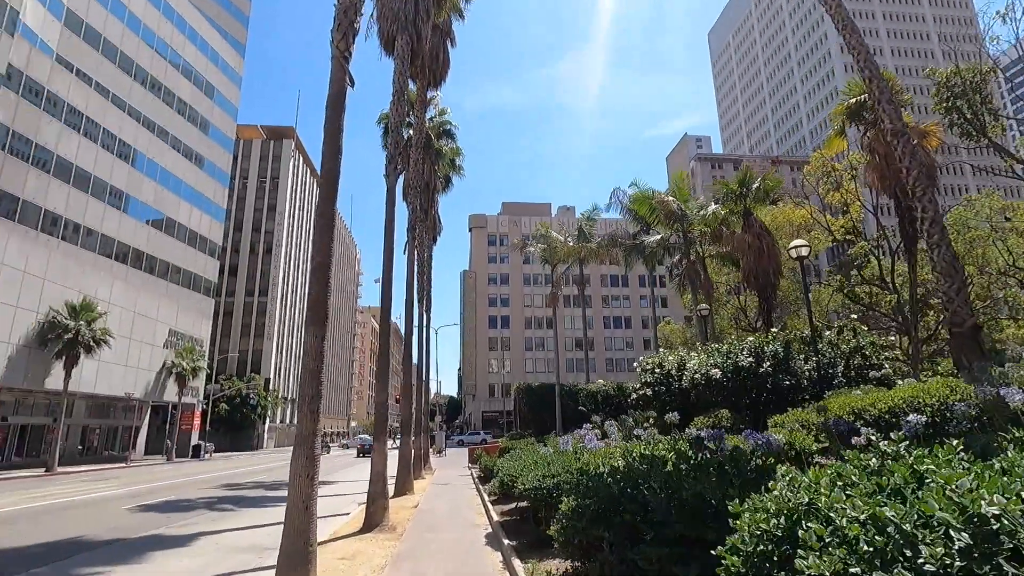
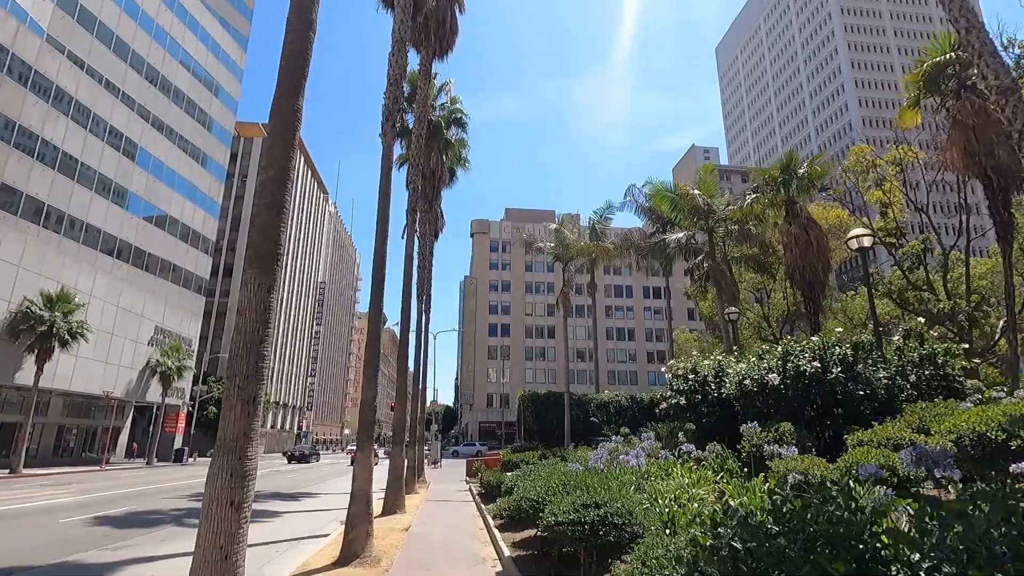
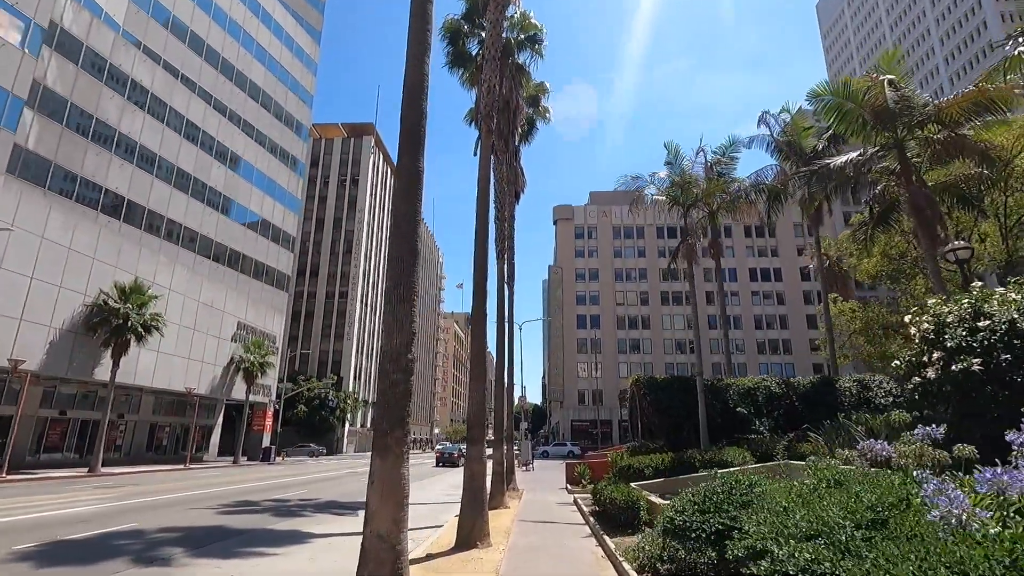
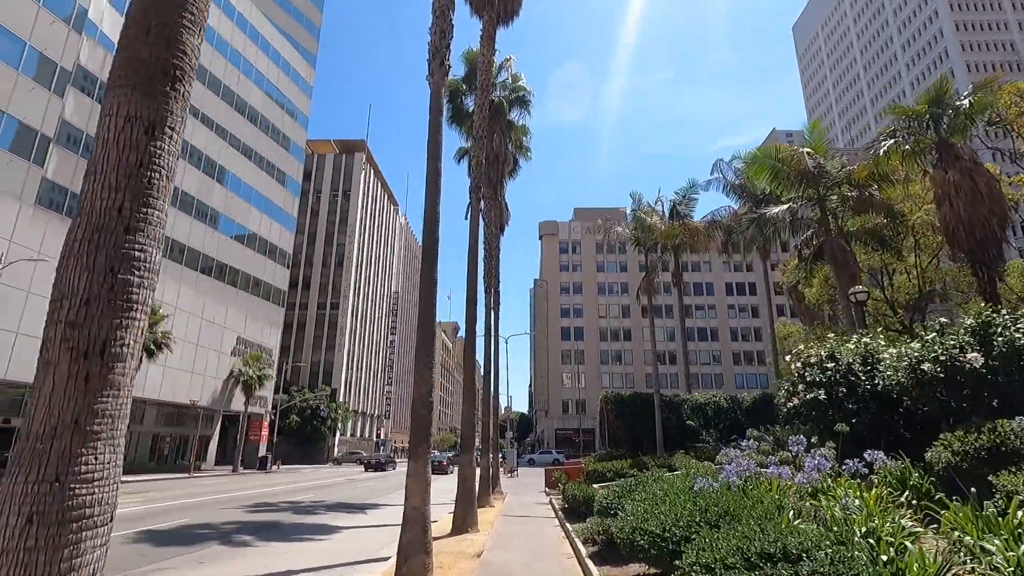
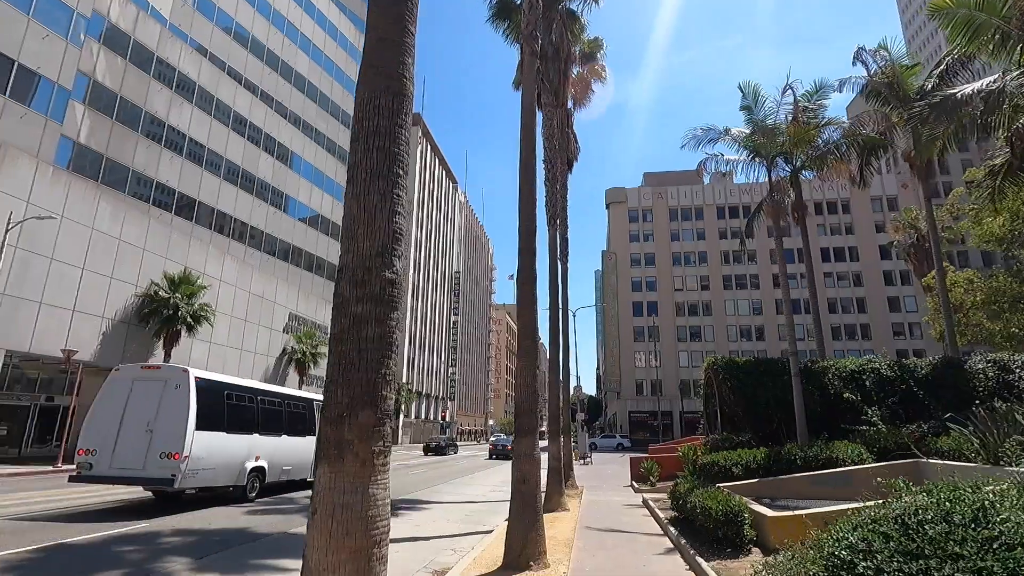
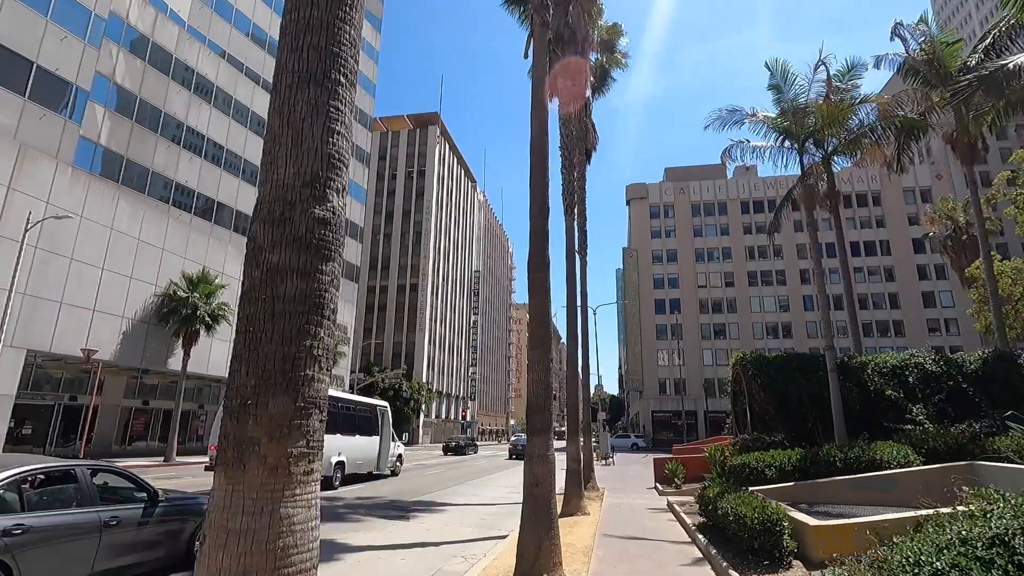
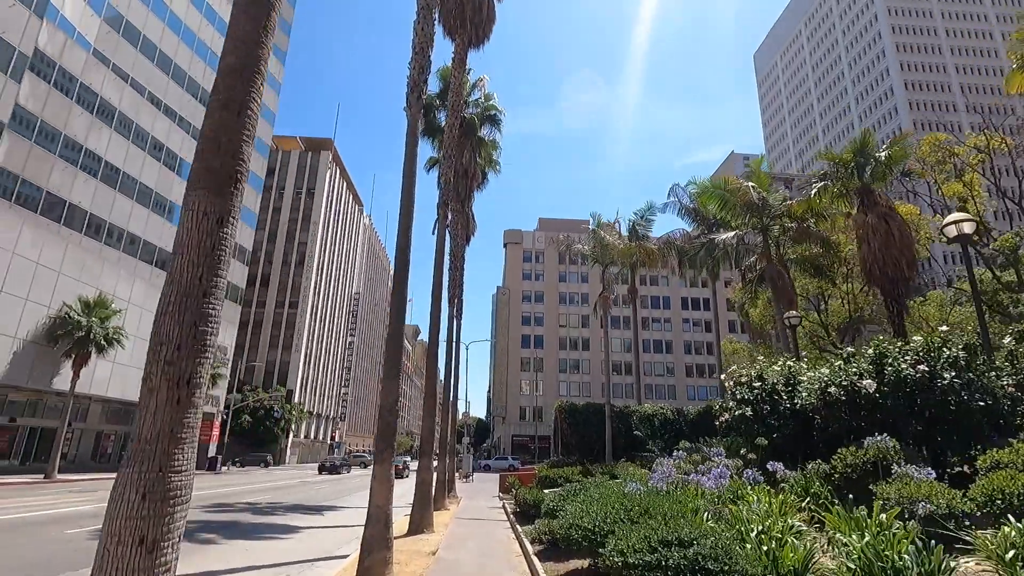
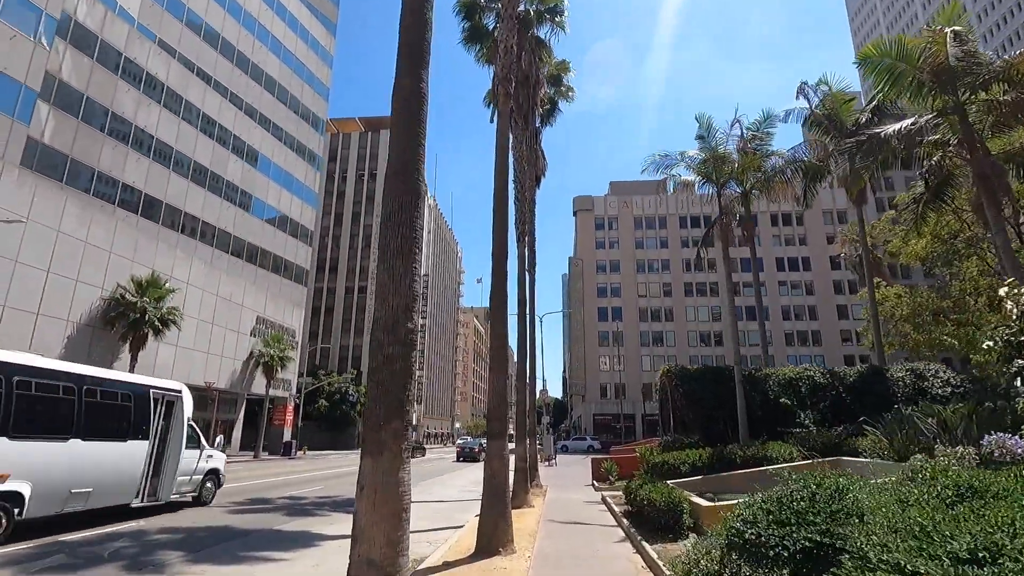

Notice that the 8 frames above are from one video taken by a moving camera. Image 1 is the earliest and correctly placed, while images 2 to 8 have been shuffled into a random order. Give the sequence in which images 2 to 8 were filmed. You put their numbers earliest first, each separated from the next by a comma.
2, 7, 4, 3, 8, 5, 6
